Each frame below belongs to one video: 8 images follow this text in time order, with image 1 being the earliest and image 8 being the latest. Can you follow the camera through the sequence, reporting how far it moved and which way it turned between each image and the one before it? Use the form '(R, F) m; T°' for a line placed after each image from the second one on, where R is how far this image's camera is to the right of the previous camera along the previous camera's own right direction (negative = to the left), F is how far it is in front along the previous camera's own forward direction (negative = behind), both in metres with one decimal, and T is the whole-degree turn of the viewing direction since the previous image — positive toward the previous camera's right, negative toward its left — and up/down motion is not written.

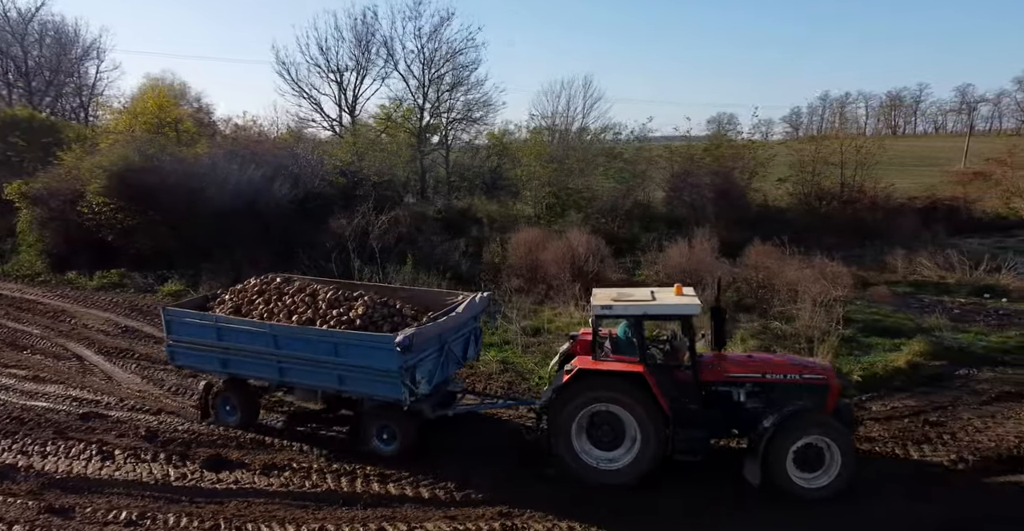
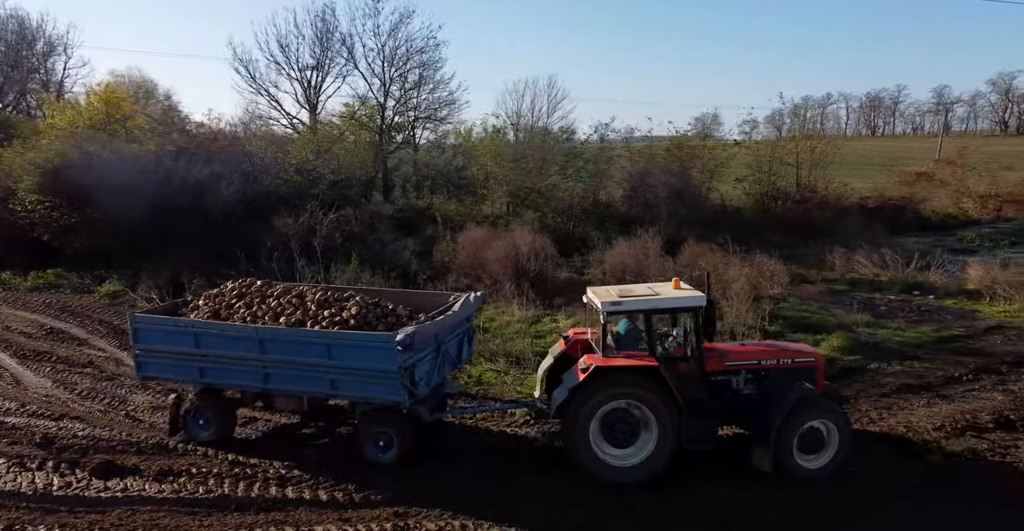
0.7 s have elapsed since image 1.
(+0.5, 0.0) m; +3°
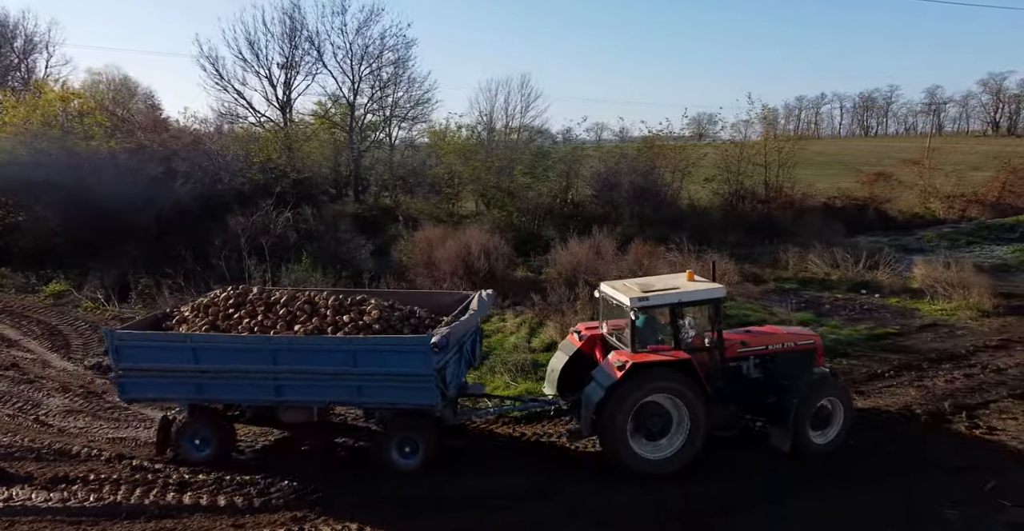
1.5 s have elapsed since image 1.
(+0.5, 0.0) m; +2°
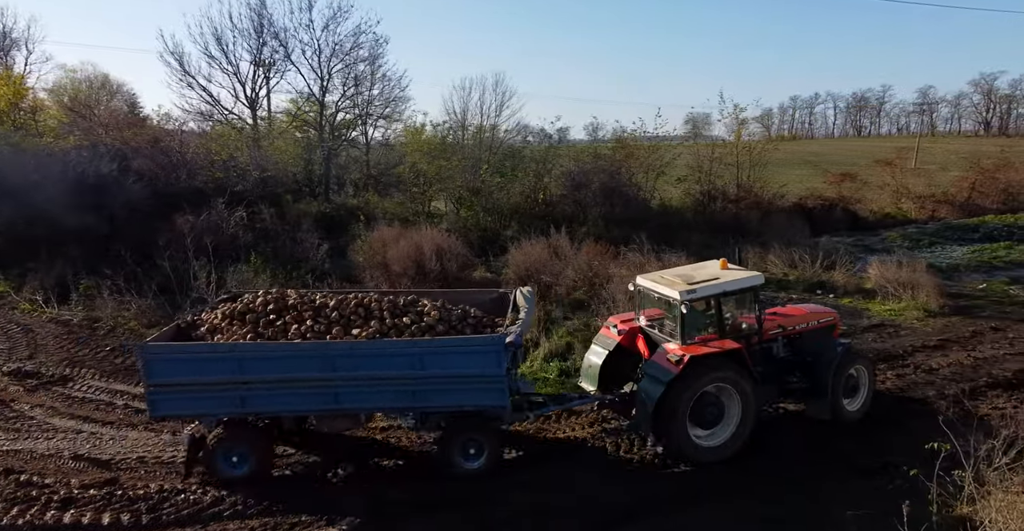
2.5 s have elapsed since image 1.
(+0.5, +0.2) m; +2°
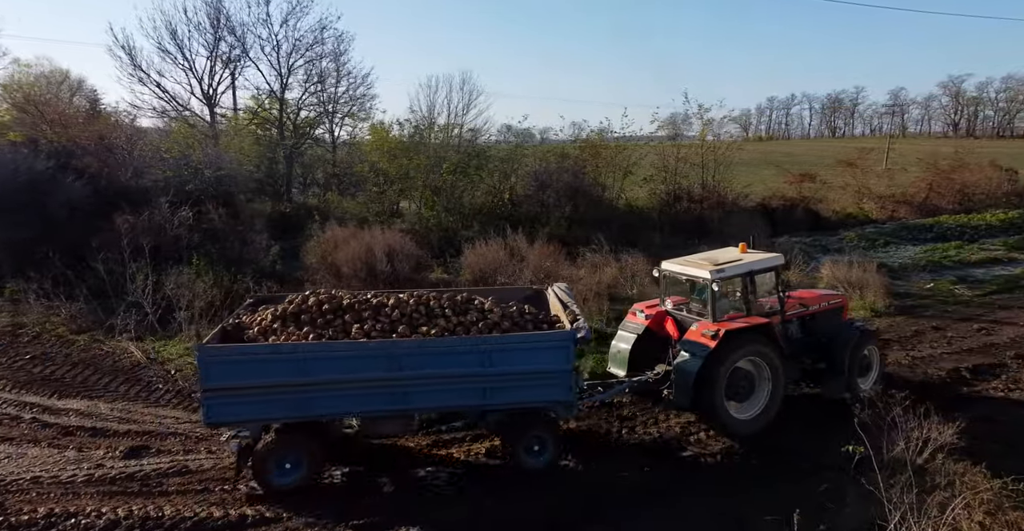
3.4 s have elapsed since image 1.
(+0.3, +0.2) m; +2°
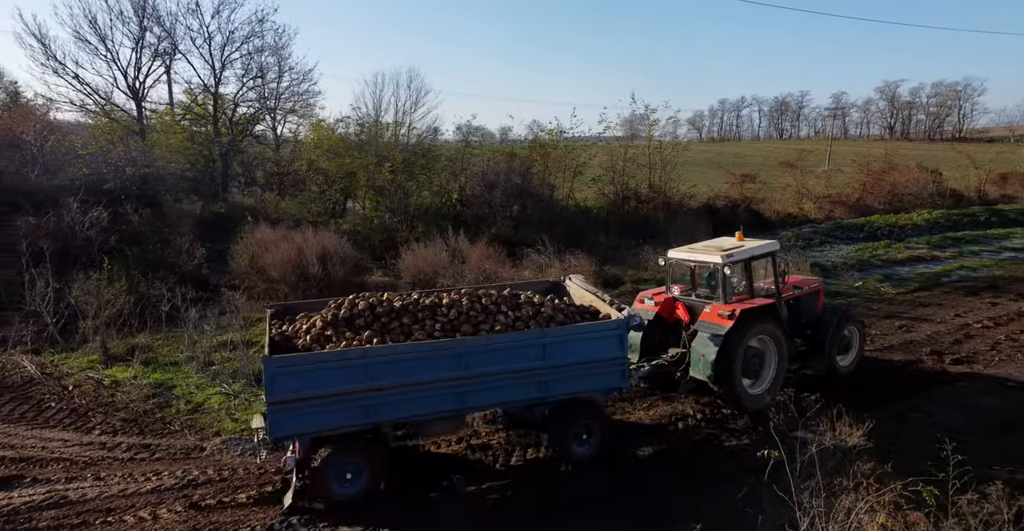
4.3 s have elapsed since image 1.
(+0.2, +0.3) m; +4°
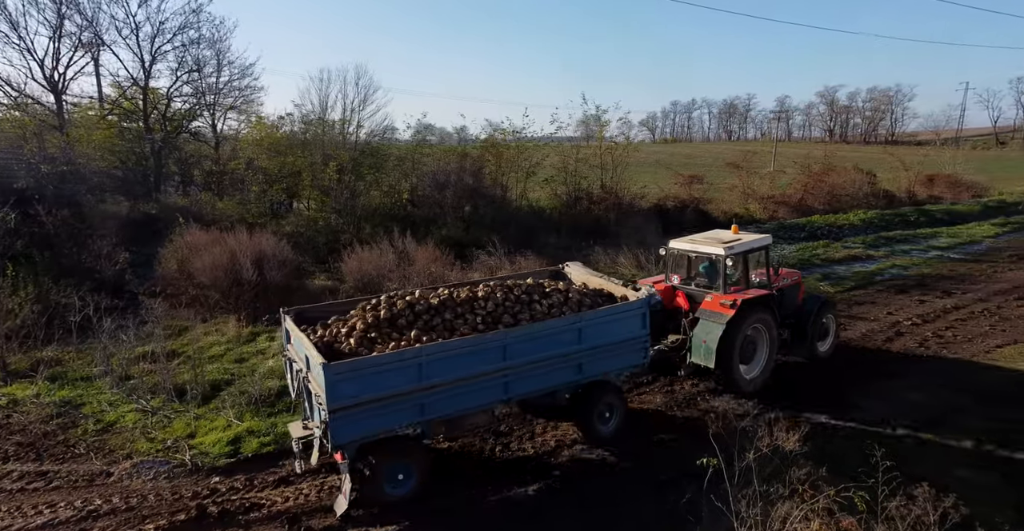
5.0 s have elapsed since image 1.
(+0.1, +0.3) m; +4°
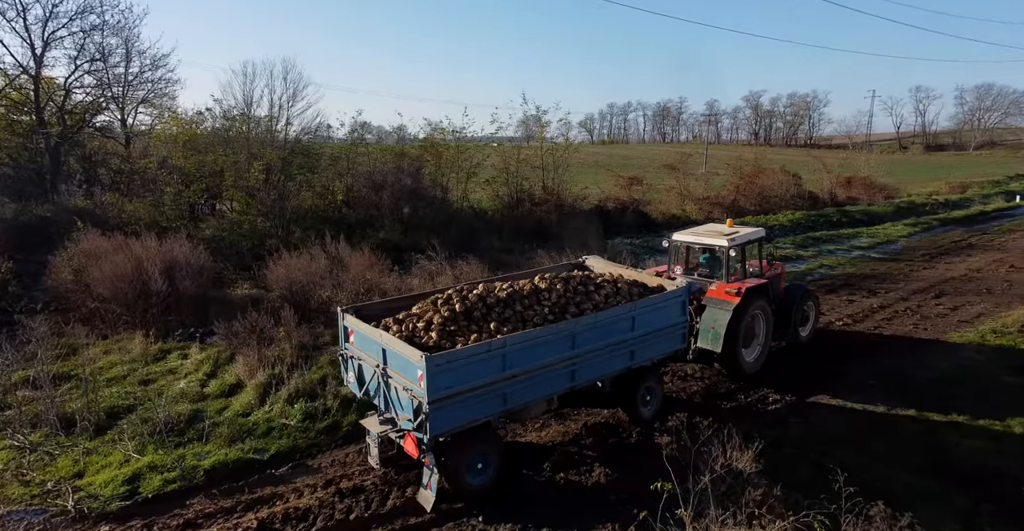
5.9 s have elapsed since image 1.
(0.0, +0.6) m; +5°
